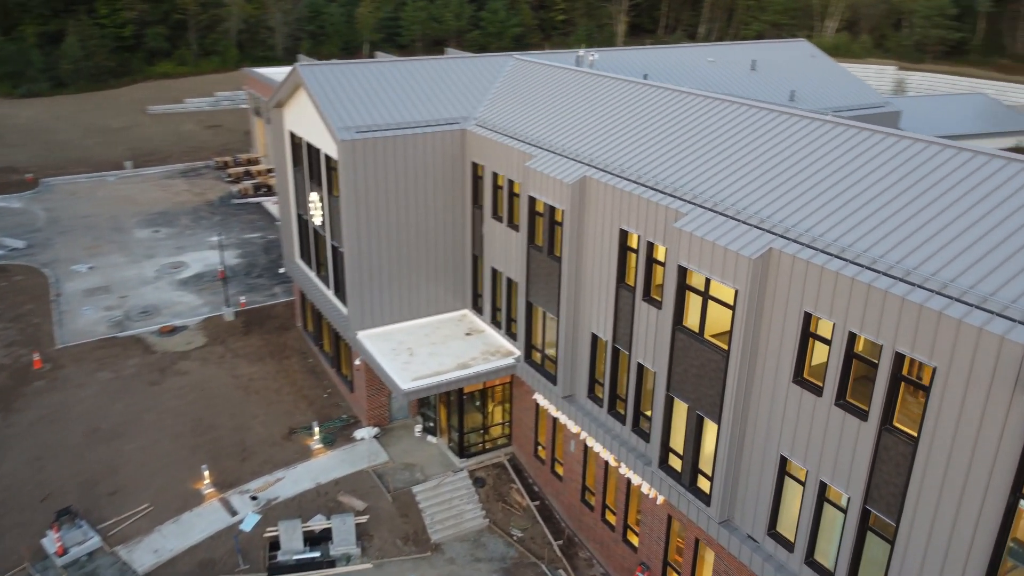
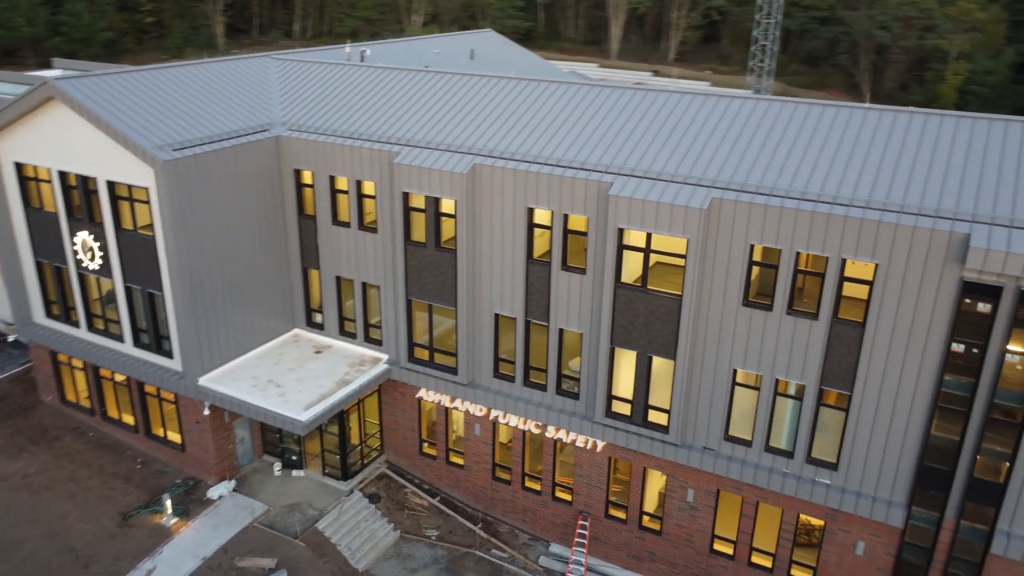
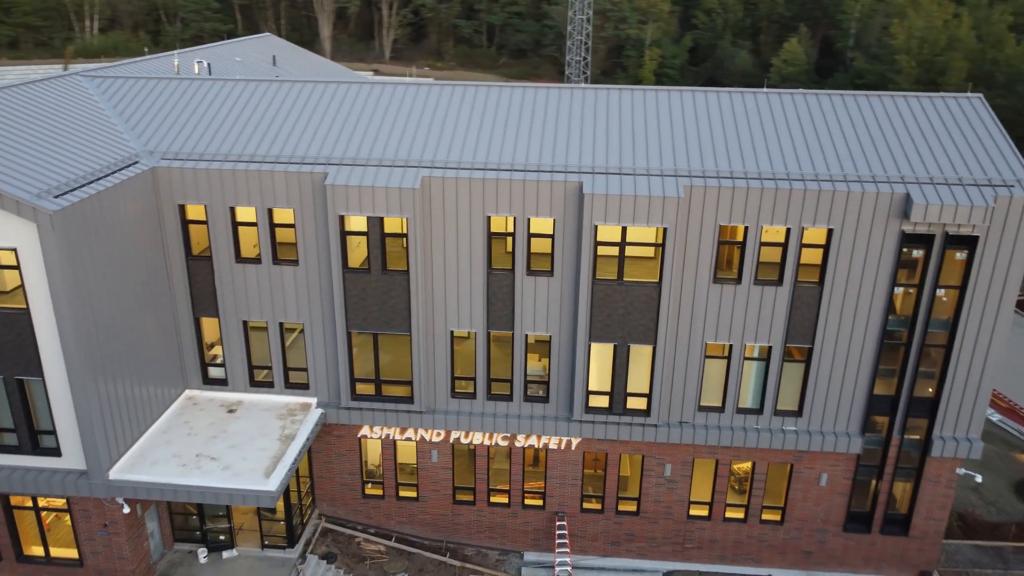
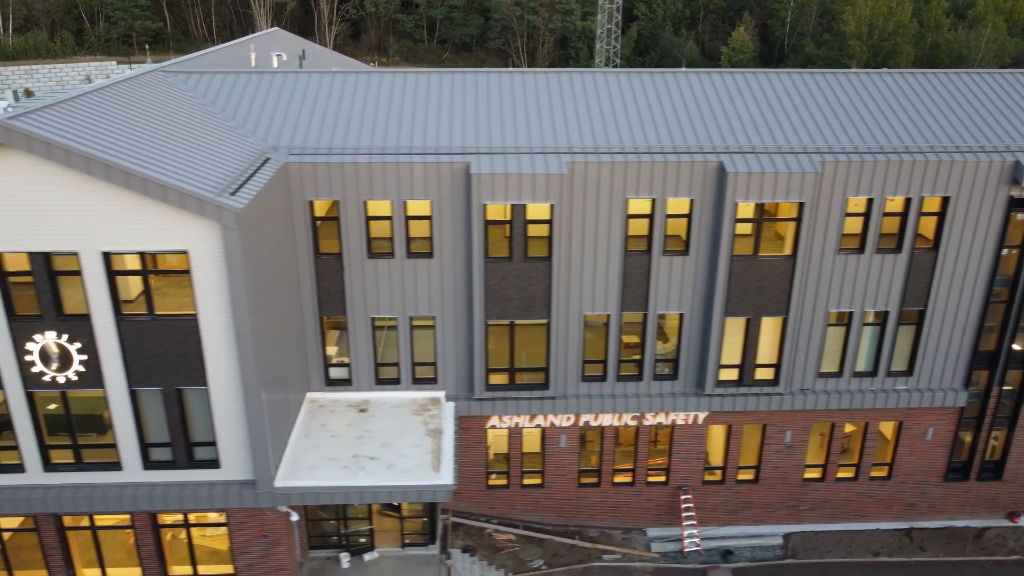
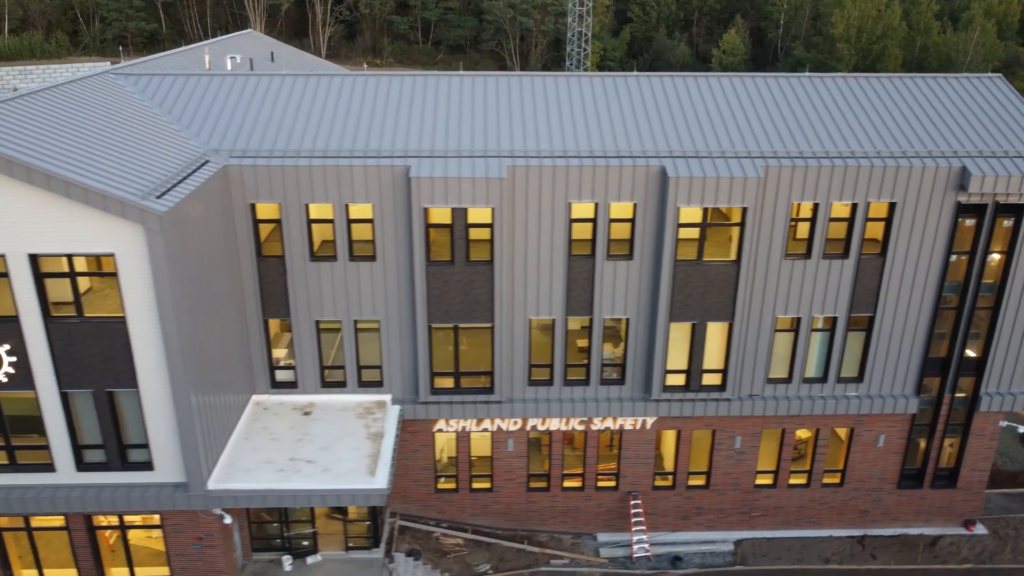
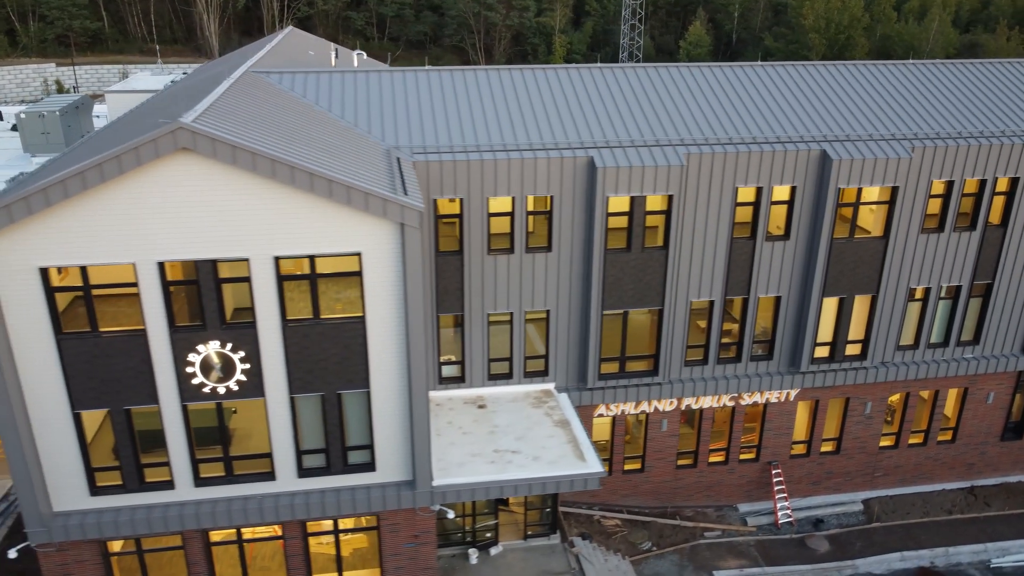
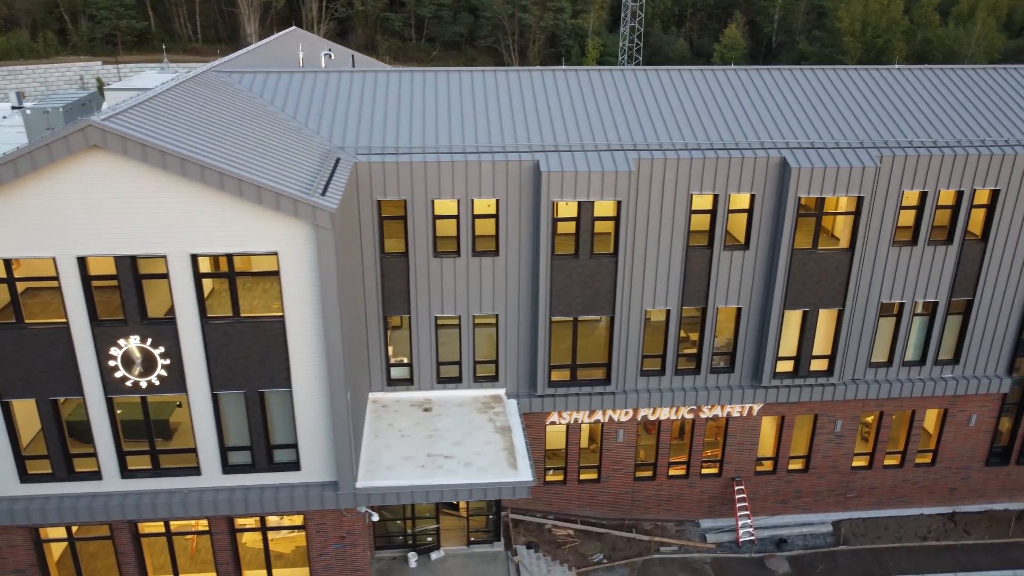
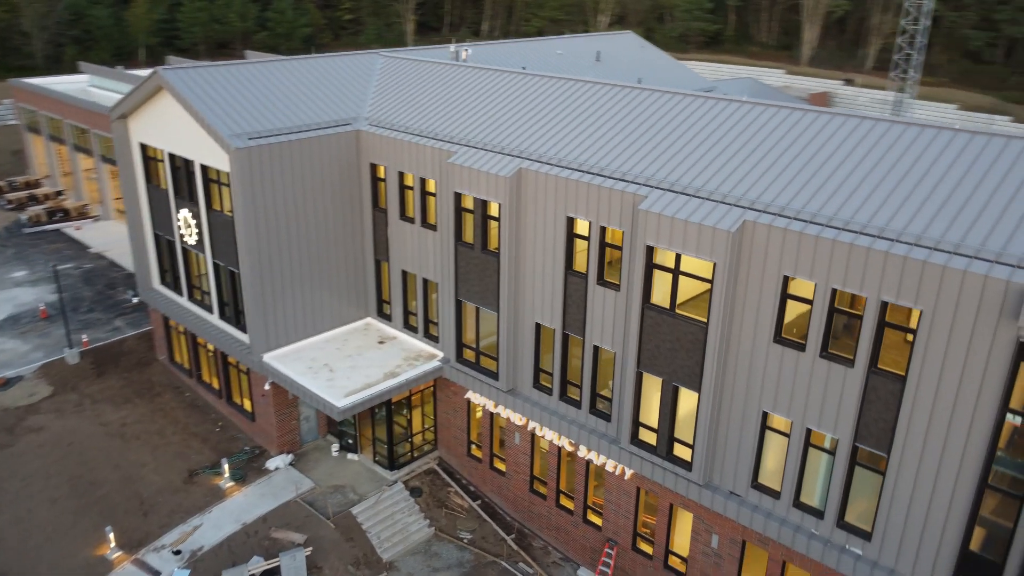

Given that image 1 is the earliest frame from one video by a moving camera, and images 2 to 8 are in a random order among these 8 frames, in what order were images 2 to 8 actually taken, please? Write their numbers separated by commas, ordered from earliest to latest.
8, 2, 3, 5, 4, 7, 6
